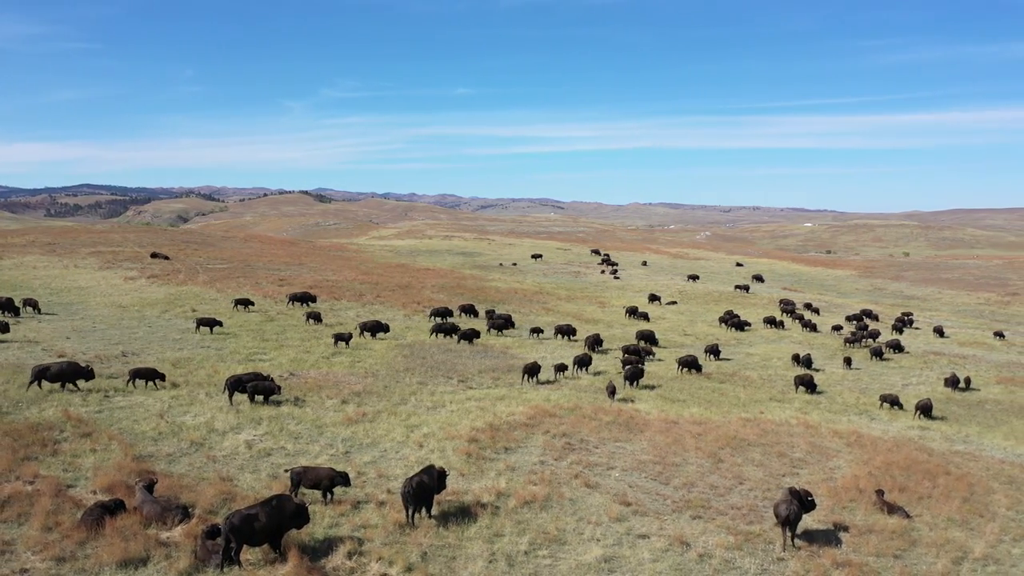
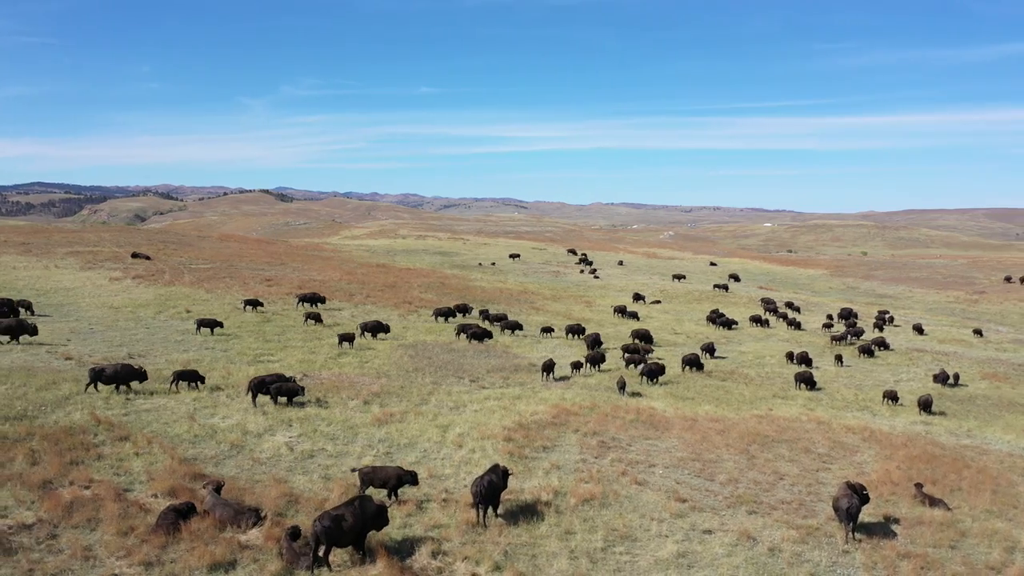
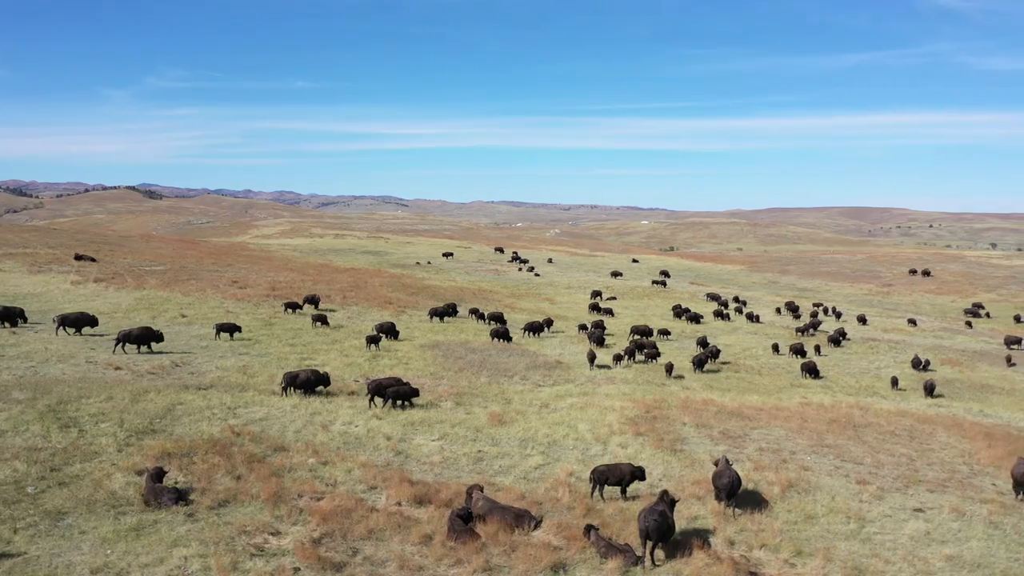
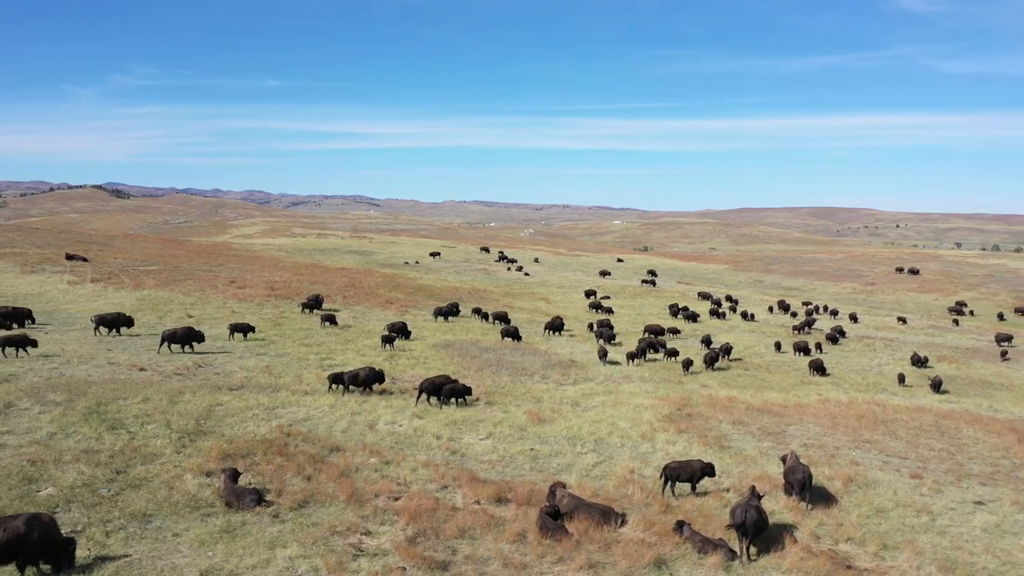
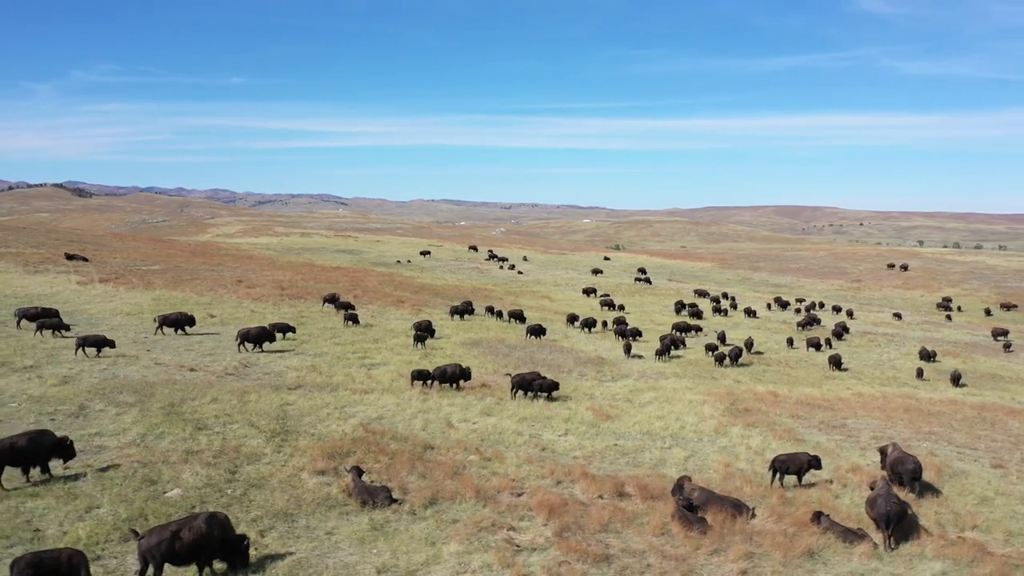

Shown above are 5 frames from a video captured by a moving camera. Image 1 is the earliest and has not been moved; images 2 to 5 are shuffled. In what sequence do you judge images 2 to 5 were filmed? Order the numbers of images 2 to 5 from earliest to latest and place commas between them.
2, 3, 4, 5
